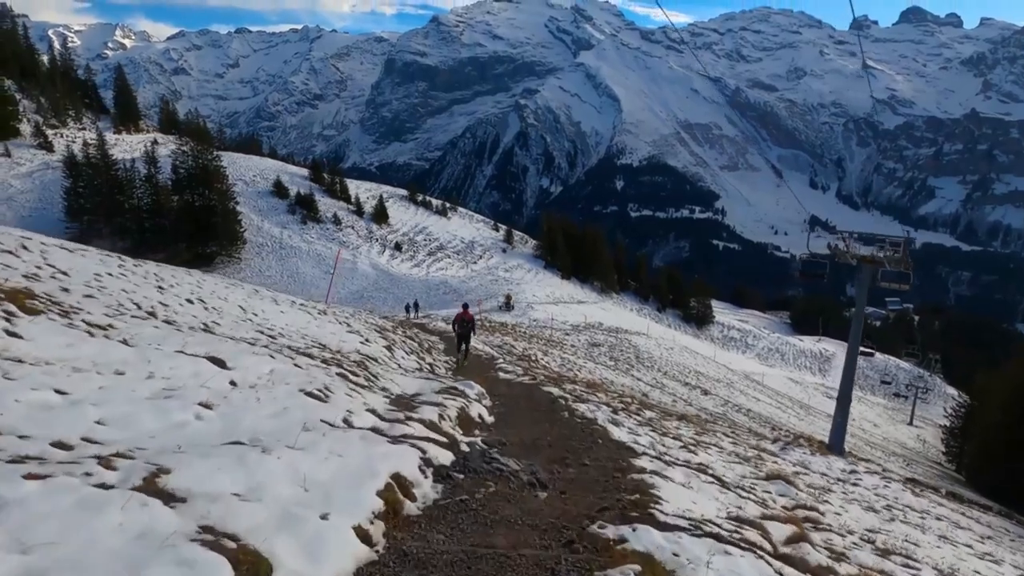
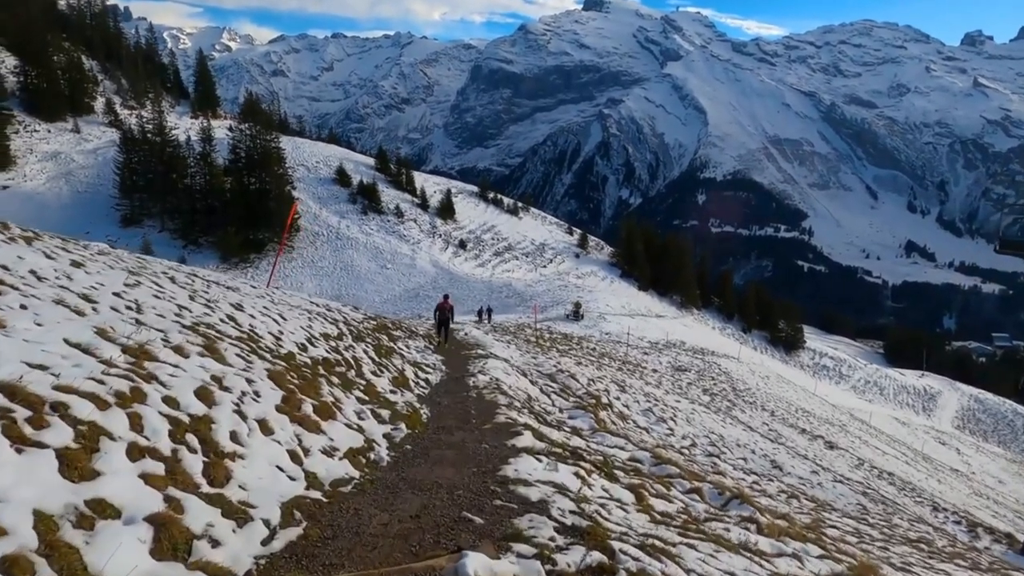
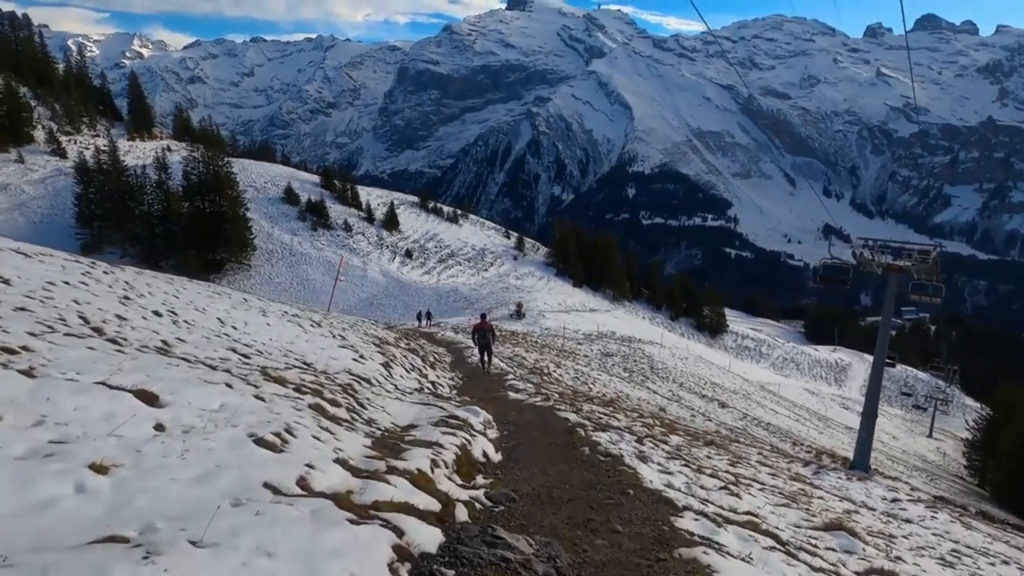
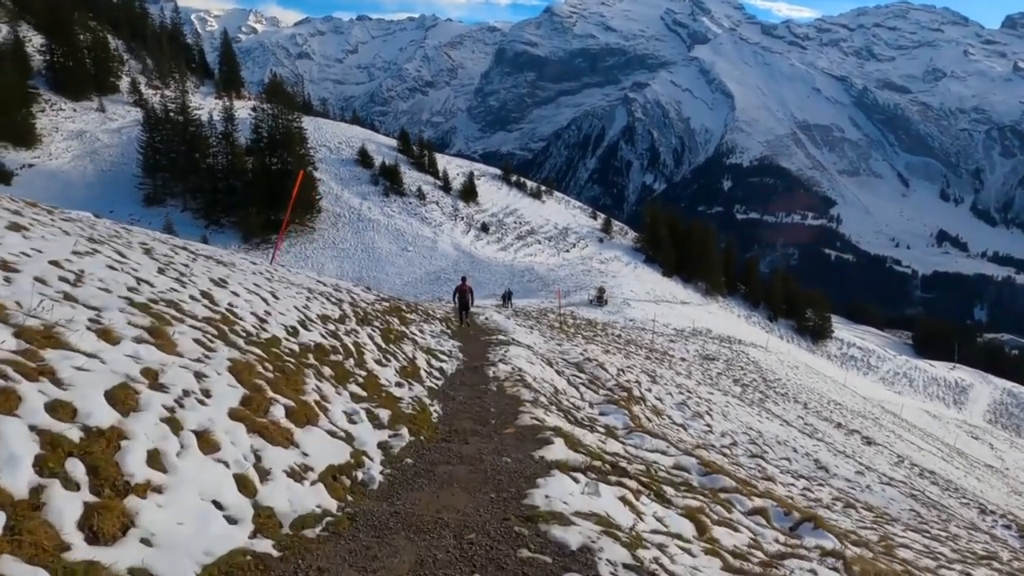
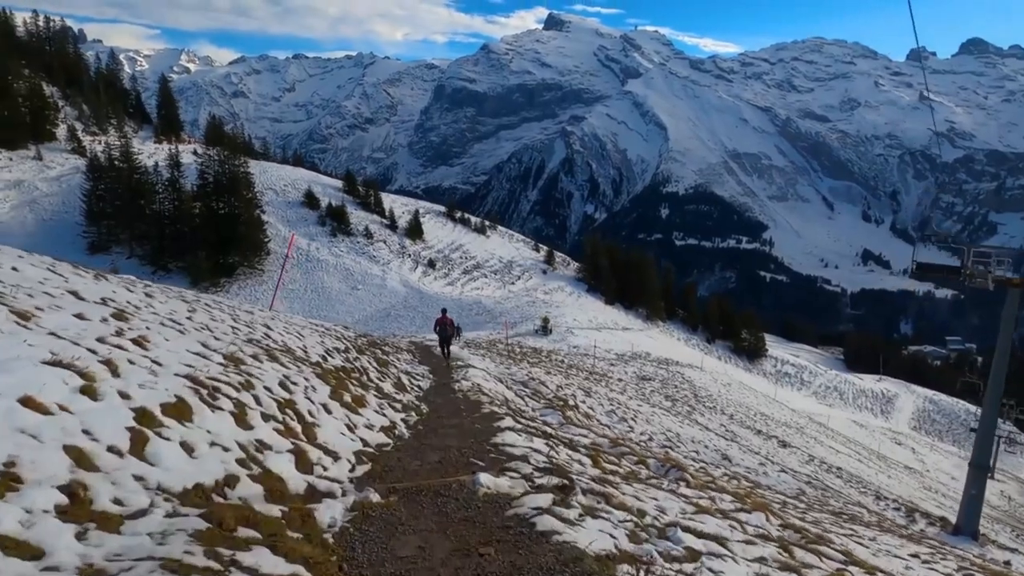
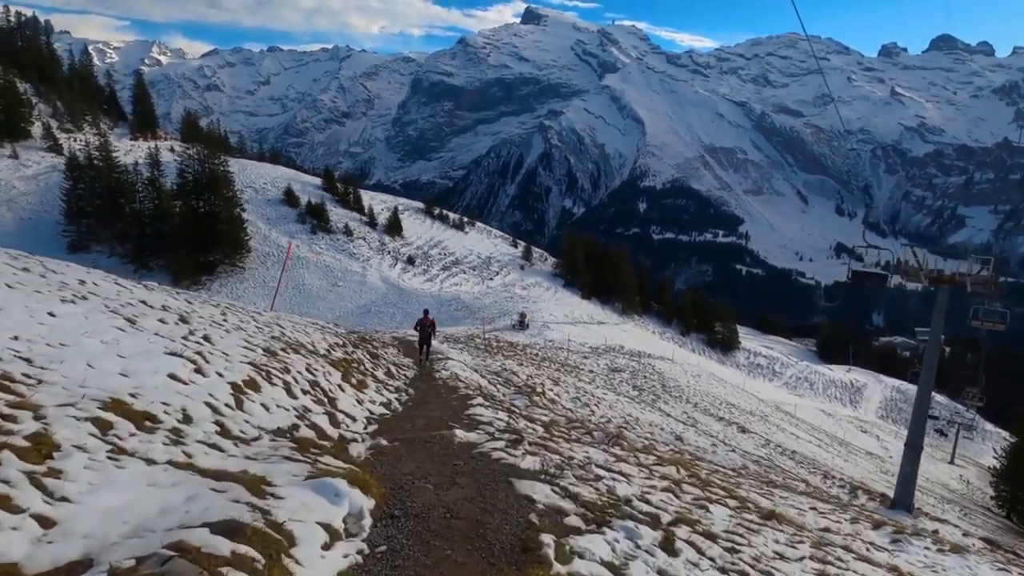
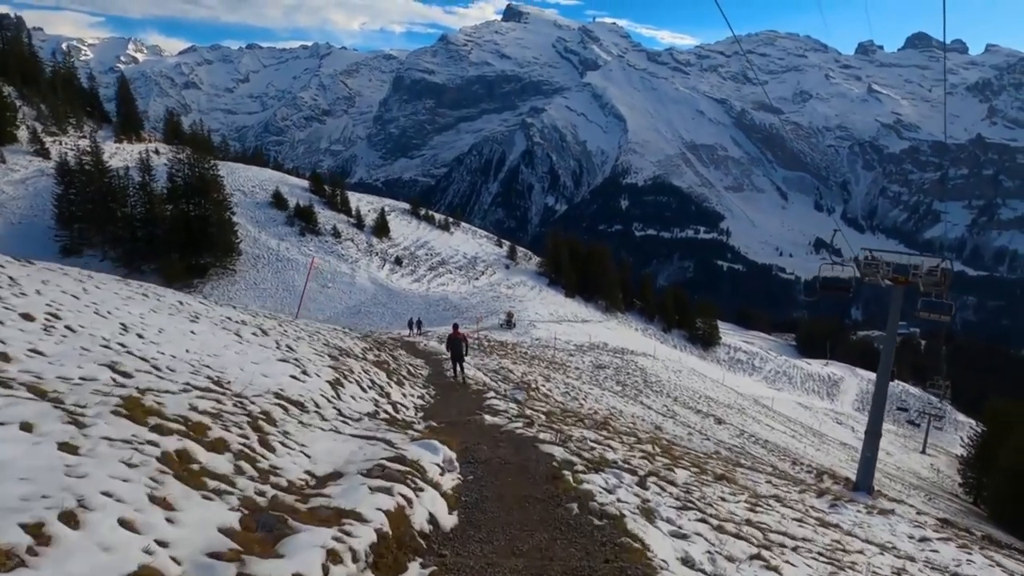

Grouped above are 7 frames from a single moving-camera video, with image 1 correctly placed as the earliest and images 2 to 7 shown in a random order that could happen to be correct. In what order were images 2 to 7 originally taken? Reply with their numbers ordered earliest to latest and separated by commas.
3, 7, 6, 5, 2, 4
